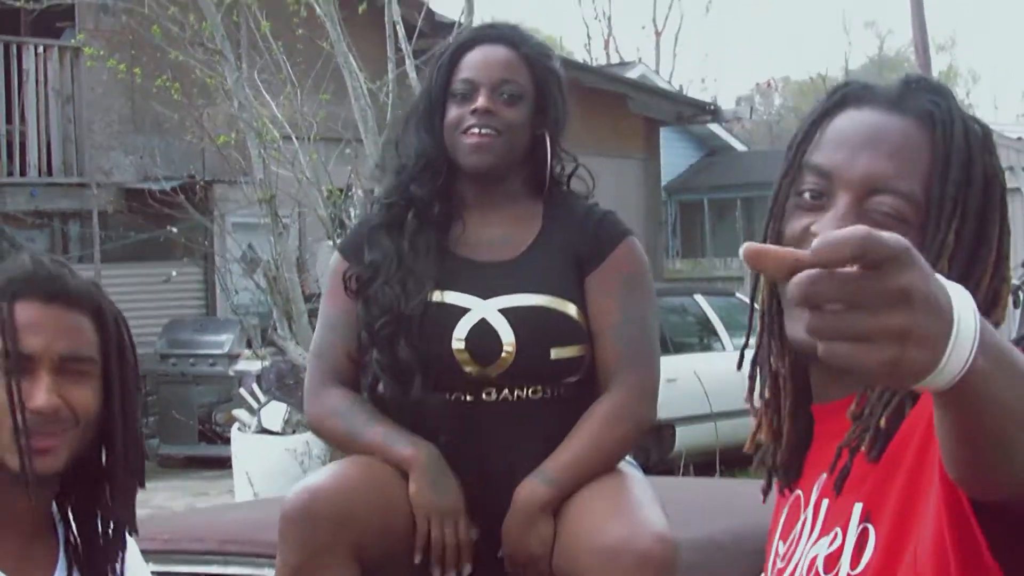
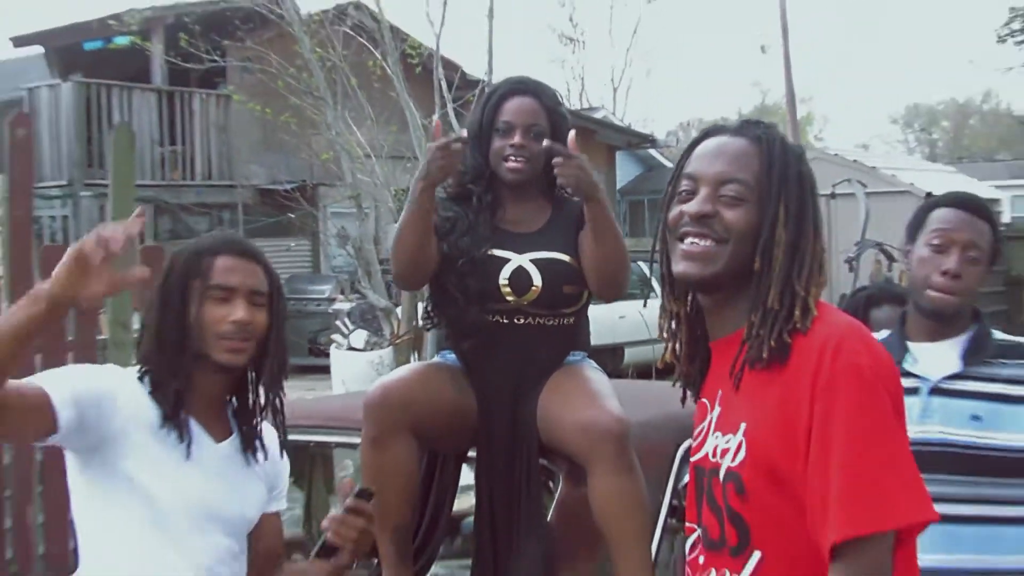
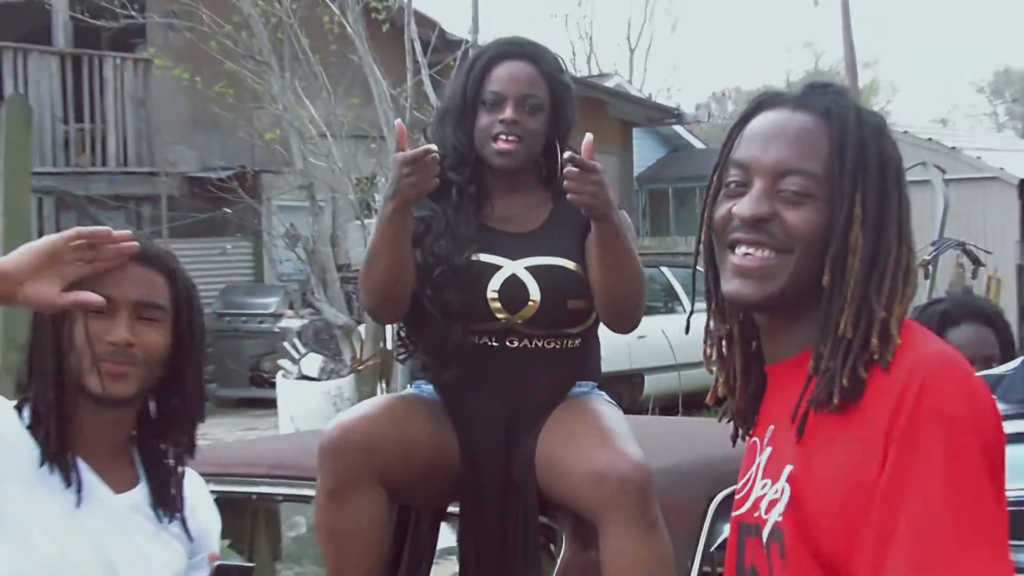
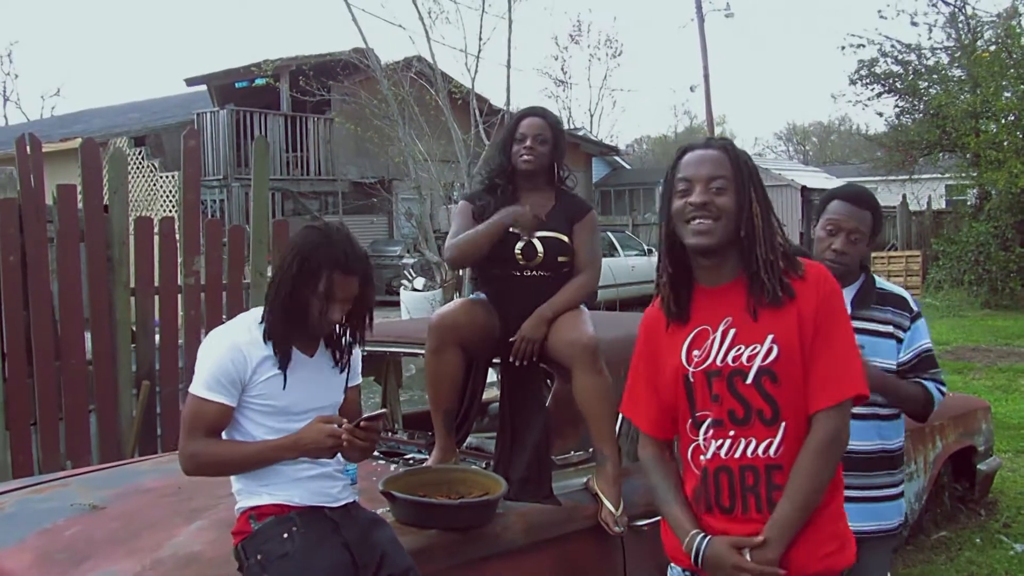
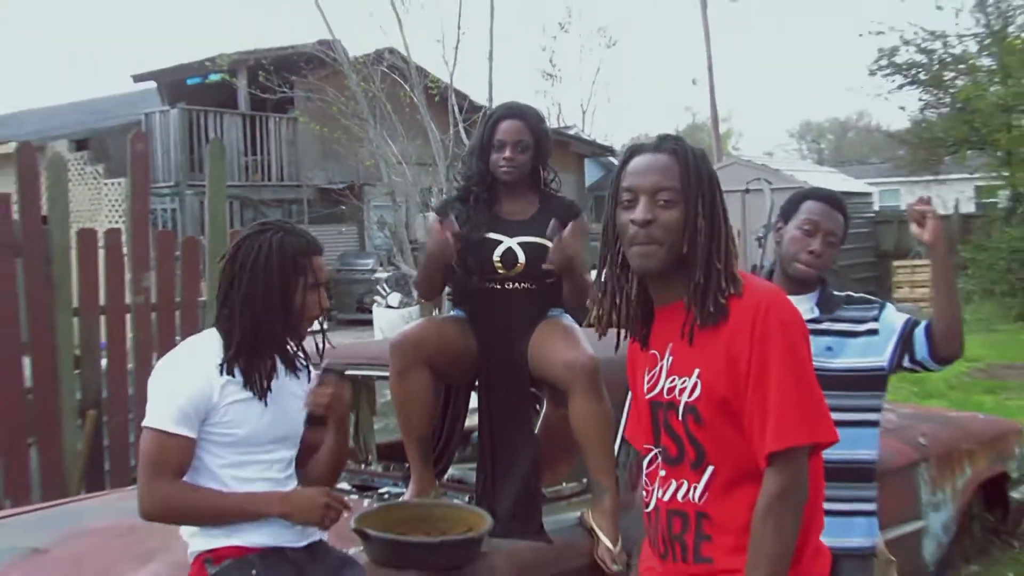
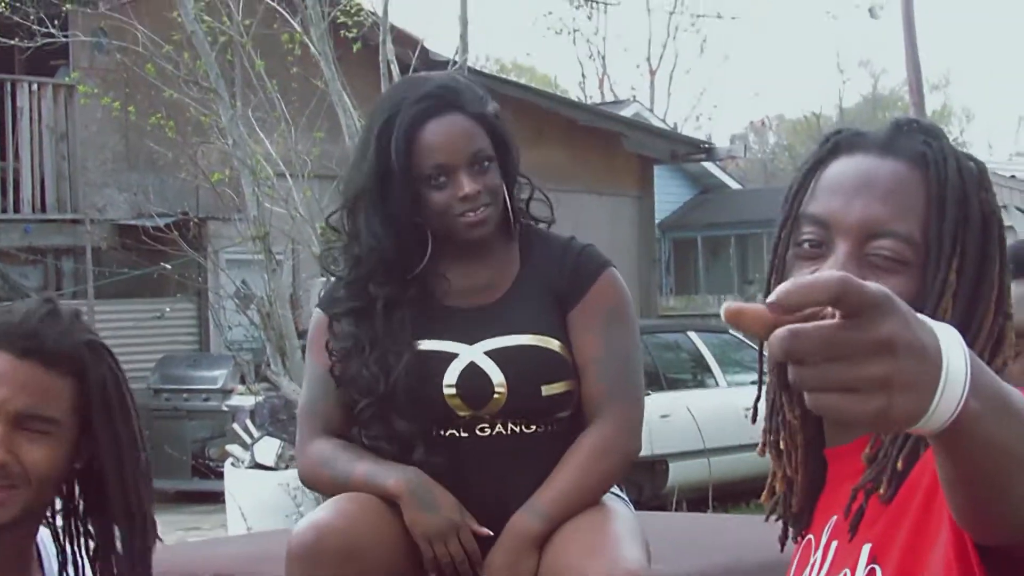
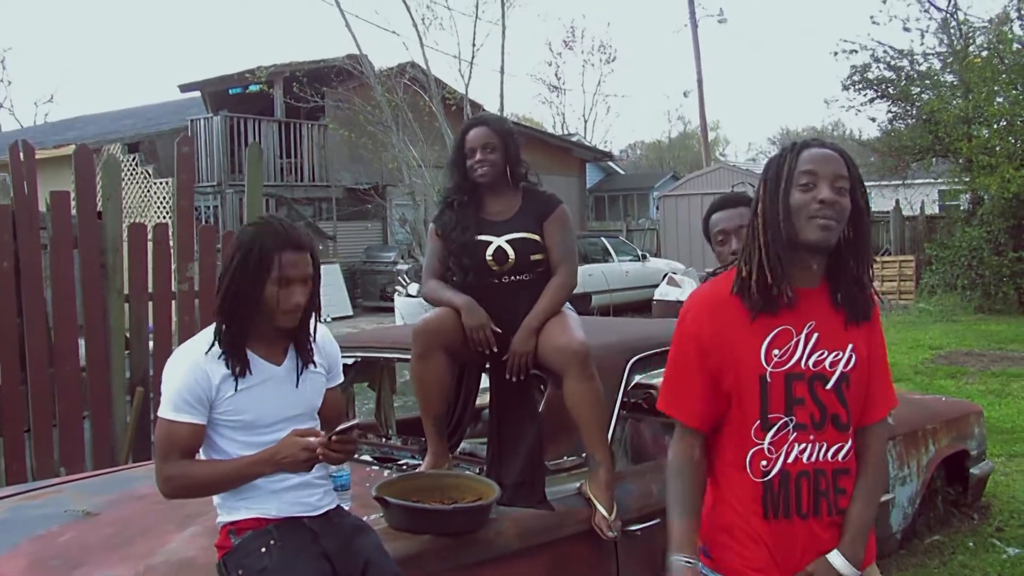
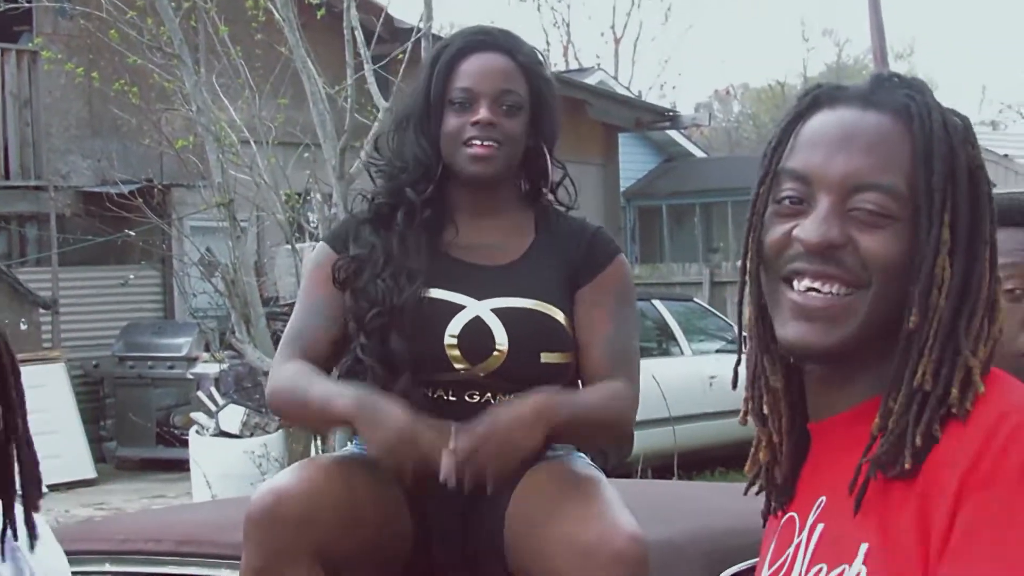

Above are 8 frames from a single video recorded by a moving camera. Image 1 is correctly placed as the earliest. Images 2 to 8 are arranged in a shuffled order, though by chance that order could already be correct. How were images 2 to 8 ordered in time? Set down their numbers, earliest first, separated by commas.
6, 8, 3, 2, 5, 4, 7
